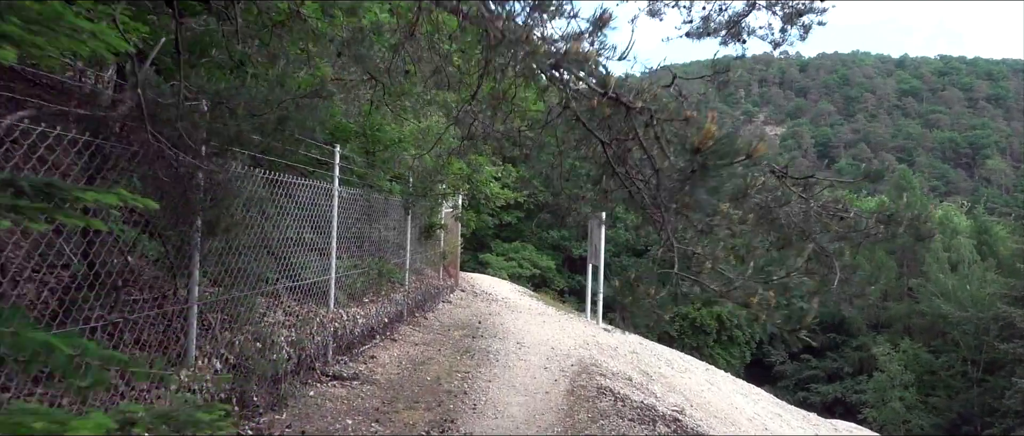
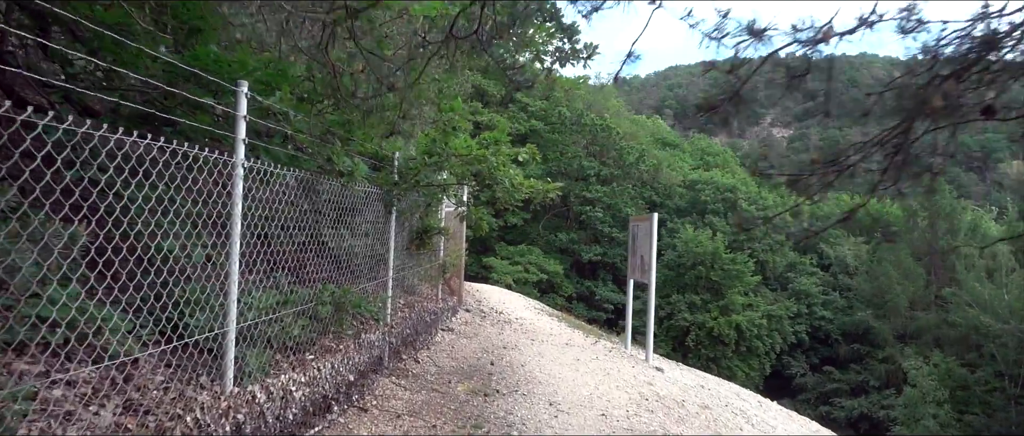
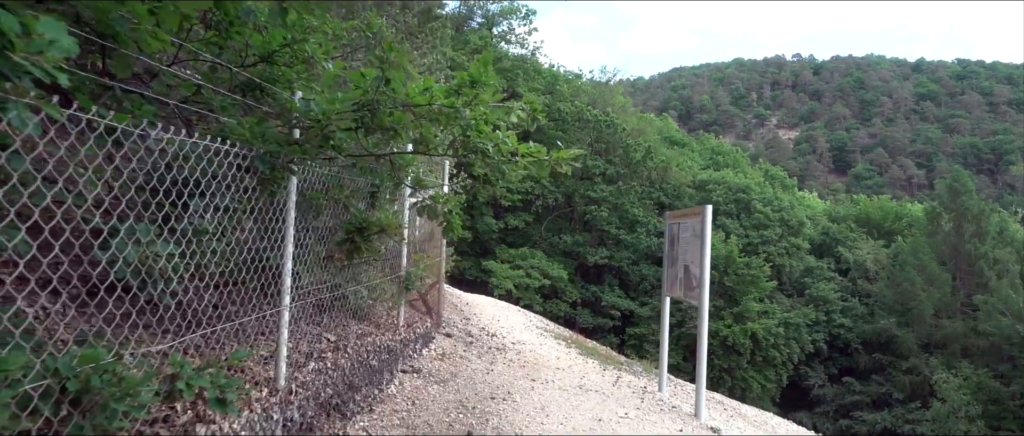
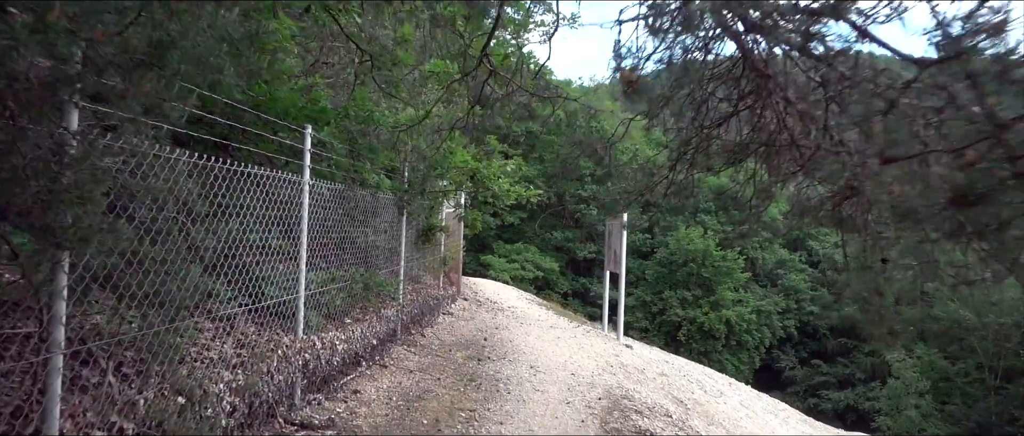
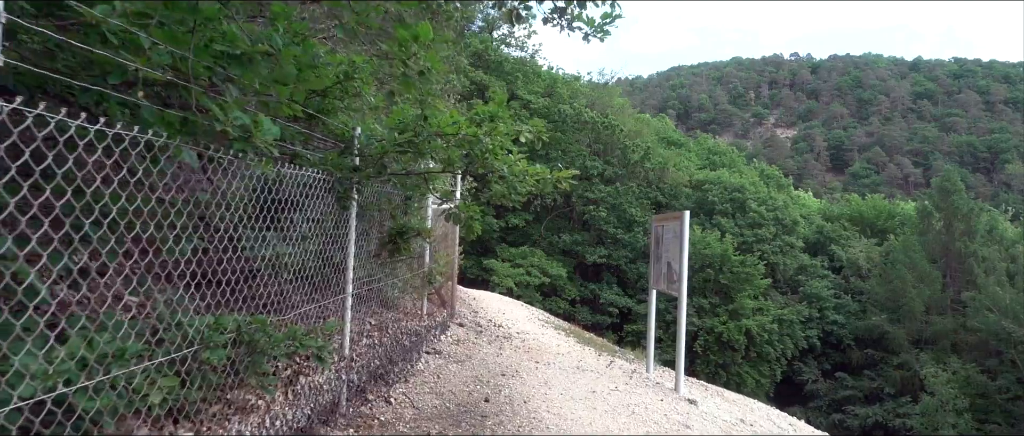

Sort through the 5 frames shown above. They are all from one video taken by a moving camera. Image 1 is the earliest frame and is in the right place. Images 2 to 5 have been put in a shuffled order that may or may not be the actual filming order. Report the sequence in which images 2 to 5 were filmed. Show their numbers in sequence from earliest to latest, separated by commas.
4, 2, 5, 3
